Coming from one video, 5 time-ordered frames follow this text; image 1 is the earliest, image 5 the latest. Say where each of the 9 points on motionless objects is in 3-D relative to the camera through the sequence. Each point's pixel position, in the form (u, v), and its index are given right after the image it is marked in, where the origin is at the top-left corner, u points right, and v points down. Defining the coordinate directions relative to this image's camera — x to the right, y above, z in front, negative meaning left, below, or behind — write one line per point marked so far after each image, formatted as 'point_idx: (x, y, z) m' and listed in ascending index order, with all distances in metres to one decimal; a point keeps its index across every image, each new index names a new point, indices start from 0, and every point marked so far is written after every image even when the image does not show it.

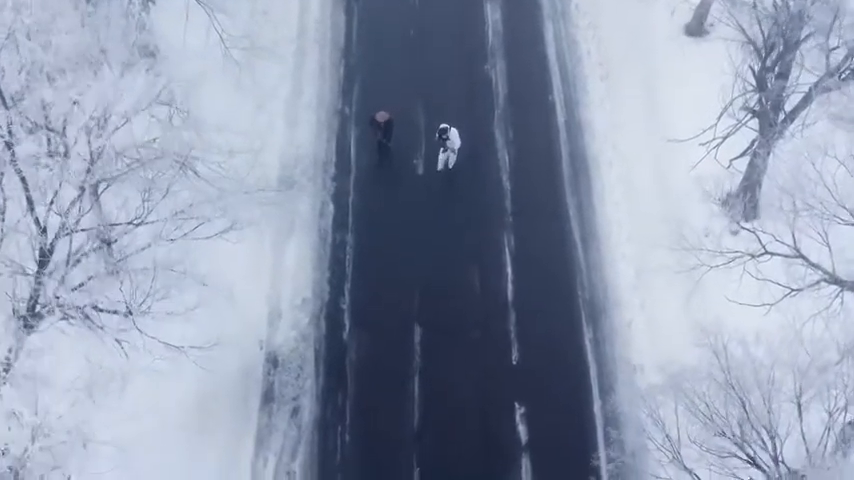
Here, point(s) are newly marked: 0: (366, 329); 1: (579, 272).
0: (-0.5, -0.7, +14.5) m
1: (+1.3, -0.3, +14.8) m
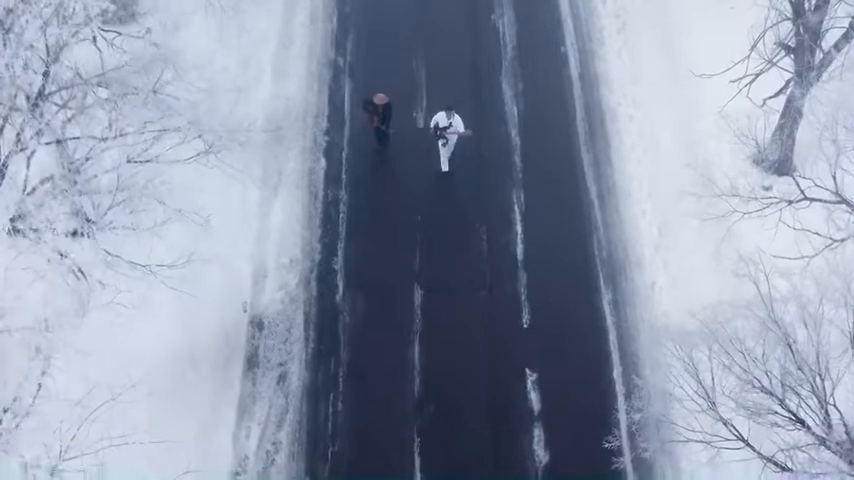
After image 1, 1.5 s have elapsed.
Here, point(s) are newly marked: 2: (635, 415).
0: (-0.5, -0.4, +13.2) m
1: (+1.3, +0.1, +13.5) m
2: (+1.4, -1.2, +12.4) m
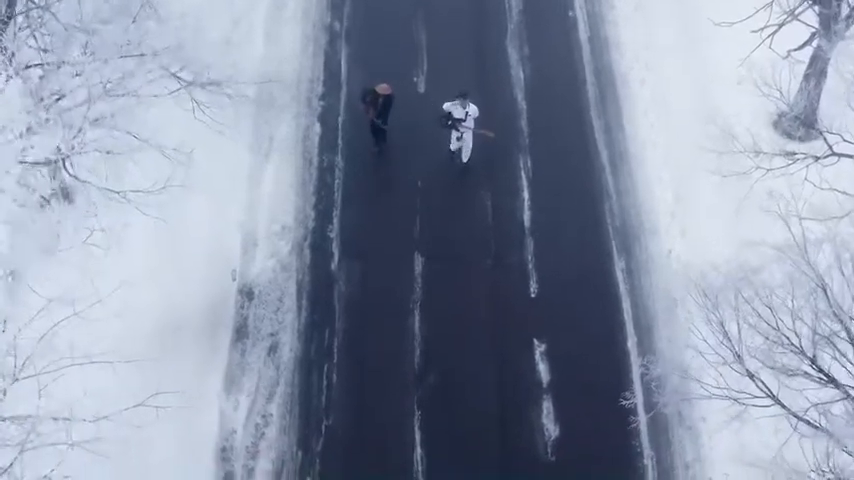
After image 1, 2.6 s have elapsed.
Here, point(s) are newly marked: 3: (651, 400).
0: (-0.5, -0.1, +12.3) m
1: (+1.3, +0.3, +12.7) m
2: (+1.5, -1.0, +11.5) m
3: (+1.4, -1.0, +11.4) m
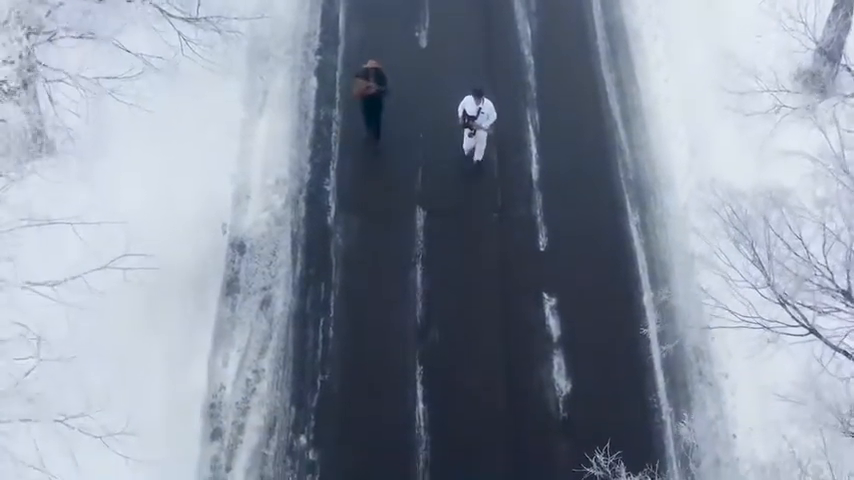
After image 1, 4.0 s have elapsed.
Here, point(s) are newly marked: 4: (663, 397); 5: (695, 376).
0: (-0.5, +0.2, +11.6) m
1: (+1.3, +0.6, +12.0) m
2: (+1.5, -0.6, +10.8) m
3: (+1.5, -0.7, +10.7) m
4: (+1.4, -0.9, +10.5) m
5: (+1.6, -0.8, +10.6) m
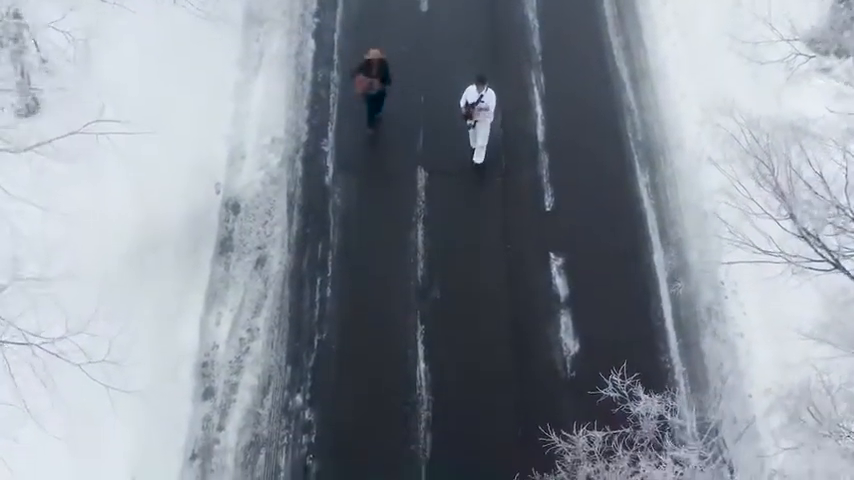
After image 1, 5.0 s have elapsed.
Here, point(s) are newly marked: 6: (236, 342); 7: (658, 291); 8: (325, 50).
0: (-0.5, +0.4, +11.2) m
1: (+1.3, +0.8, +11.6) m
2: (+1.5, -0.4, +10.3) m
3: (+1.5, -0.4, +10.2) m
4: (+1.4, -0.7, +10.0) m
5: (+1.6, -0.5, +10.1) m
6: (-1.1, -0.6, +10.1) m
7: (+1.4, -0.3, +10.4) m
8: (-0.7, +1.3, +12.1) m
